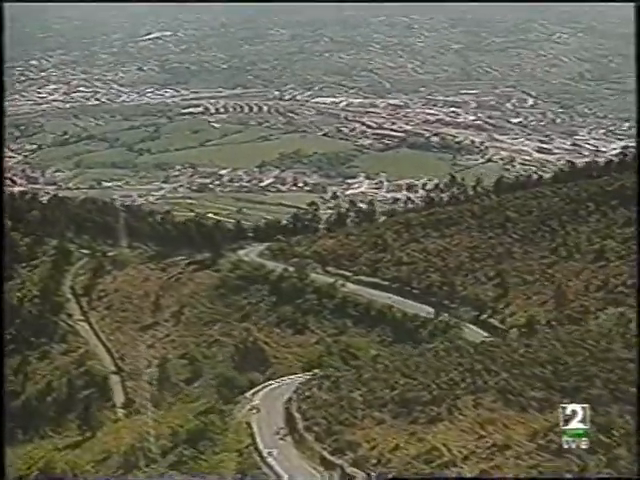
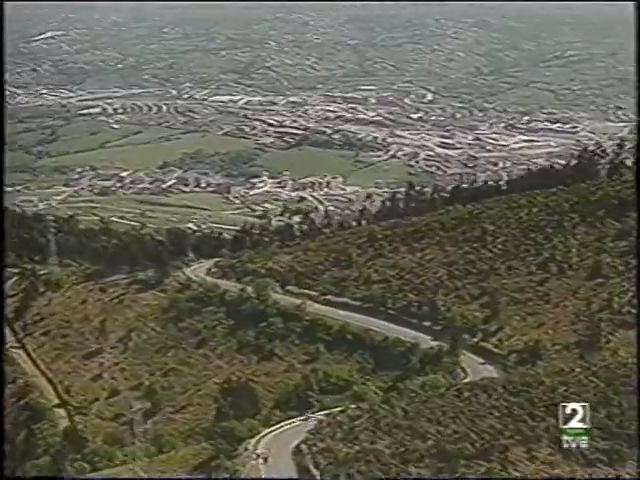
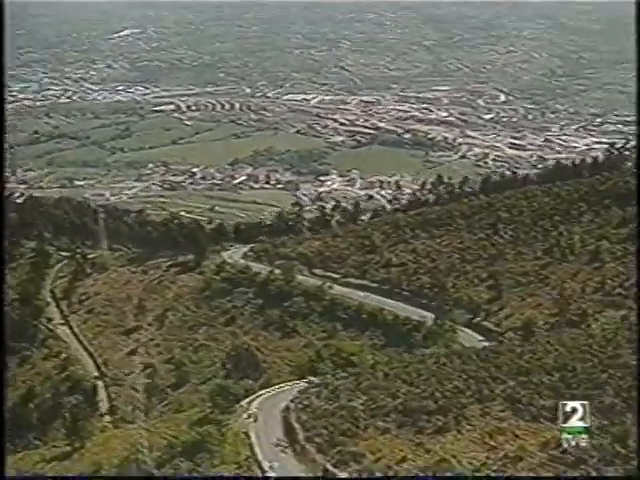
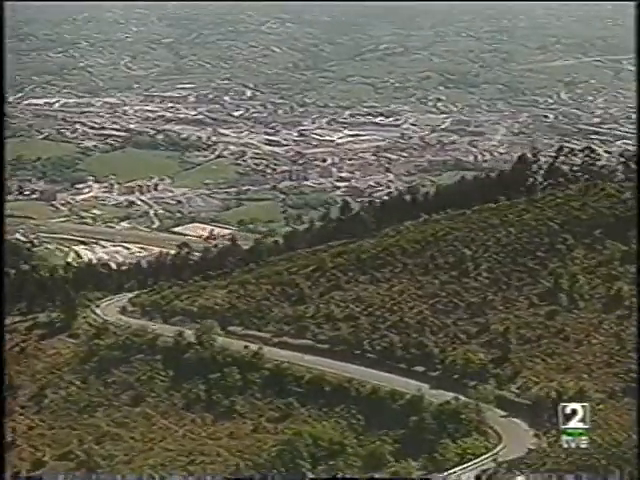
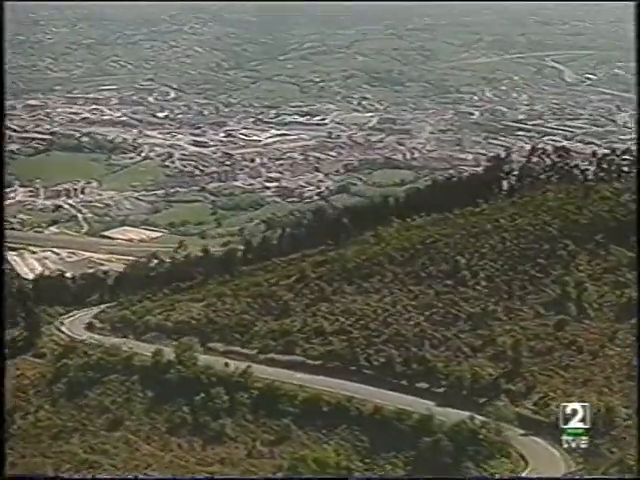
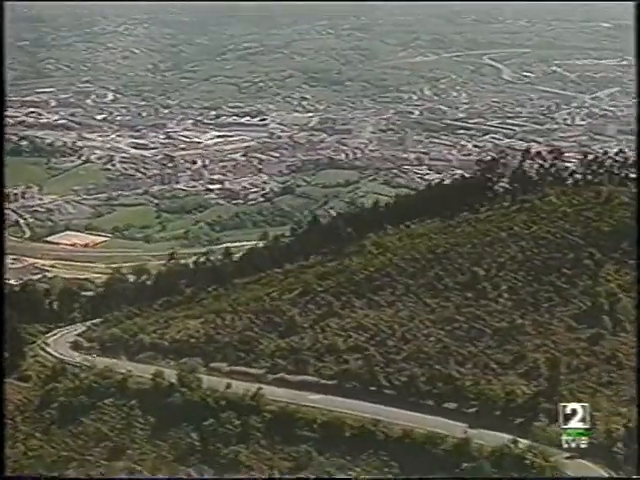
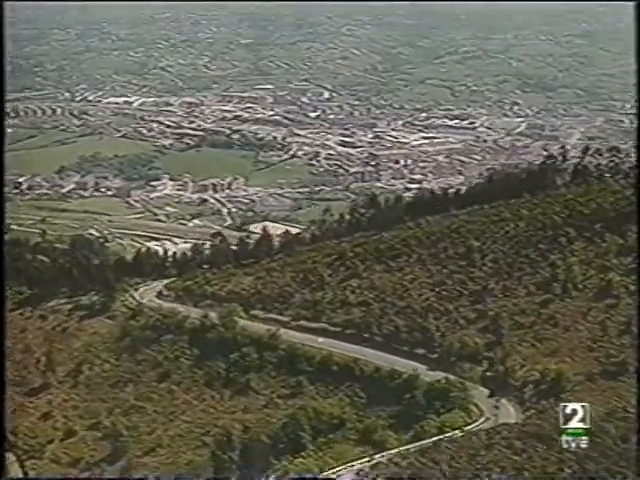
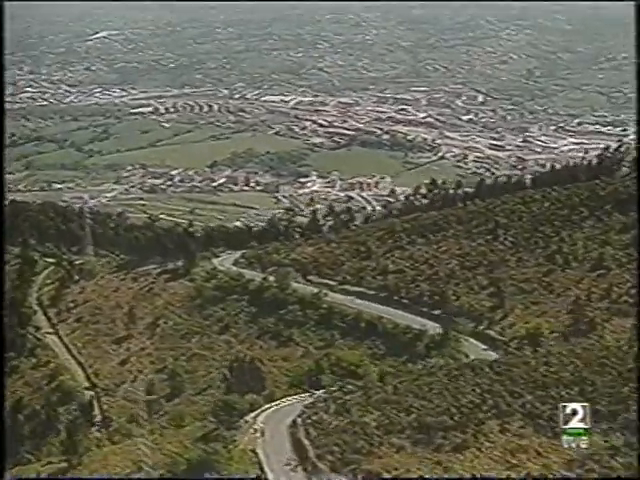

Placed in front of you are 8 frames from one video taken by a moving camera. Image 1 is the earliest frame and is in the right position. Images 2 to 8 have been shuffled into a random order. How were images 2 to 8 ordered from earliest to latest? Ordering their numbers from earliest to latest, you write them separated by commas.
3, 8, 2, 7, 4, 5, 6
